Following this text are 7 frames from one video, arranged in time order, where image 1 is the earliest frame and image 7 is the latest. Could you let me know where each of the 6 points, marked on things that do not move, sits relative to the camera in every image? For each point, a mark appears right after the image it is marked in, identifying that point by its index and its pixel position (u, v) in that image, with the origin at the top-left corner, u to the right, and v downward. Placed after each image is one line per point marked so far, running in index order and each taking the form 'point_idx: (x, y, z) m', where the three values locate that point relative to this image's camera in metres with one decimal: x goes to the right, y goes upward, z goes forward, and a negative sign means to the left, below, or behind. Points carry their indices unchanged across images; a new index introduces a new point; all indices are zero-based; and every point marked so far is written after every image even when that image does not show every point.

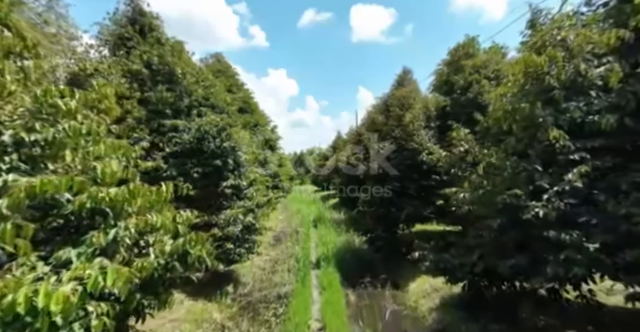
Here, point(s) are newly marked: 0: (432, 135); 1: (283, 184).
0: (+3.0, +0.8, +8.2) m
1: (-1.8, -0.8, +14.0) m
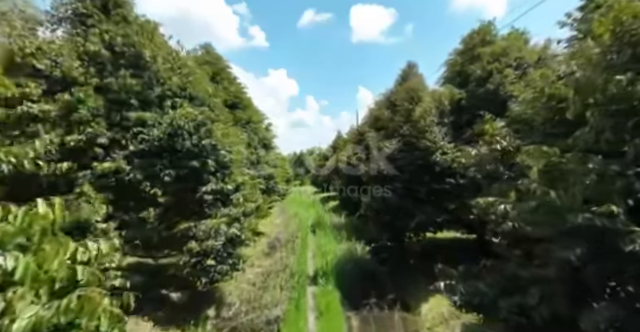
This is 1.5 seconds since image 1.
0: (+2.9, +0.8, +7.2) m
1: (-1.8, -0.8, +13.0) m
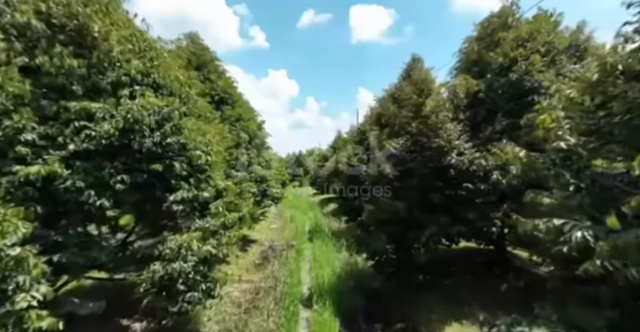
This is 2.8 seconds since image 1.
0: (+2.8, +0.7, +6.2) m
1: (-1.9, -0.9, +12.0) m
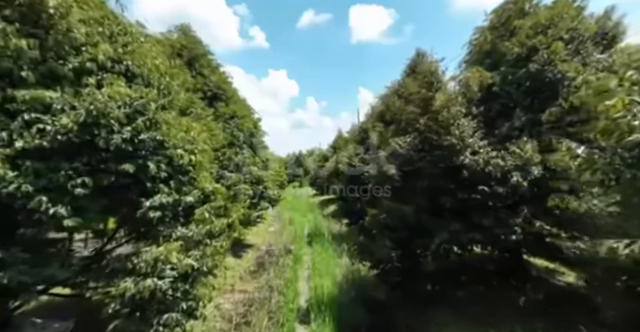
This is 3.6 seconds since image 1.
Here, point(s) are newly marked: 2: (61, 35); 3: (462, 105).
0: (+2.8, +0.7, +5.6) m
1: (-1.9, -0.9, +11.4) m
2: (-2.8, +1.4, +3.4) m
3: (+2.6, +1.1, +5.7) m
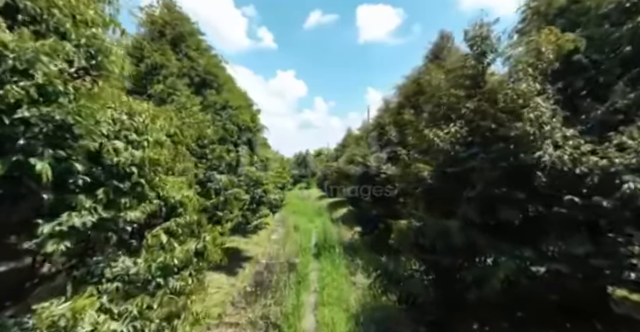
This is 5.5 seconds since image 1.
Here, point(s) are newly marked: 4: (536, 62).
0: (+2.9, +0.7, +3.9) m
1: (-1.6, -0.9, +9.8) m
2: (-2.7, +1.4, +1.9) m
3: (+2.7, +1.1, +4.0) m
4: (+2.8, +1.4, +4.1) m
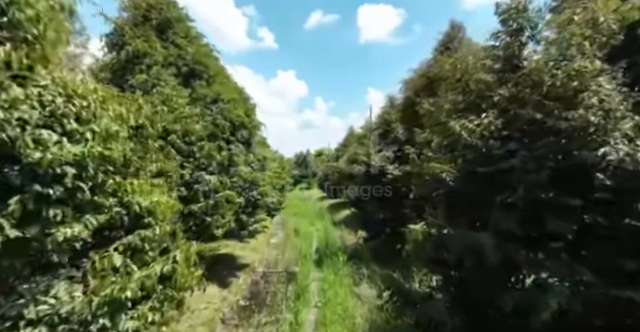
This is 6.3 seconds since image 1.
0: (+3.0, +0.7, +3.1) m
1: (-1.6, -0.9, +9.0) m
2: (-2.7, +1.4, +1.1) m
3: (+2.7, +1.1, +3.2) m
4: (+2.9, +1.4, +3.3) m
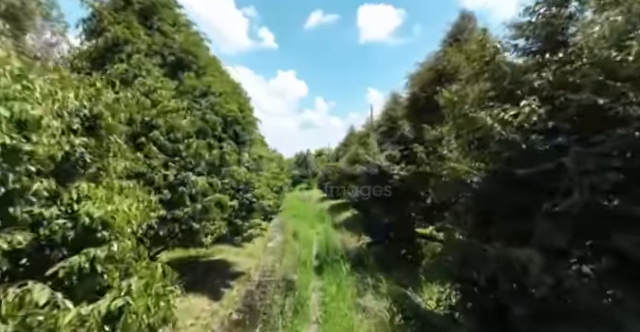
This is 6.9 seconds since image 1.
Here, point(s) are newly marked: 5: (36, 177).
0: (+3.0, +0.7, +2.4) m
1: (-1.6, -0.9, +8.3) m
2: (-2.6, +1.4, +0.3) m
3: (+2.7, +1.1, +2.5) m
4: (+2.9, +1.4, +2.6) m
5: (-1.8, -0.1, +2.0) m
